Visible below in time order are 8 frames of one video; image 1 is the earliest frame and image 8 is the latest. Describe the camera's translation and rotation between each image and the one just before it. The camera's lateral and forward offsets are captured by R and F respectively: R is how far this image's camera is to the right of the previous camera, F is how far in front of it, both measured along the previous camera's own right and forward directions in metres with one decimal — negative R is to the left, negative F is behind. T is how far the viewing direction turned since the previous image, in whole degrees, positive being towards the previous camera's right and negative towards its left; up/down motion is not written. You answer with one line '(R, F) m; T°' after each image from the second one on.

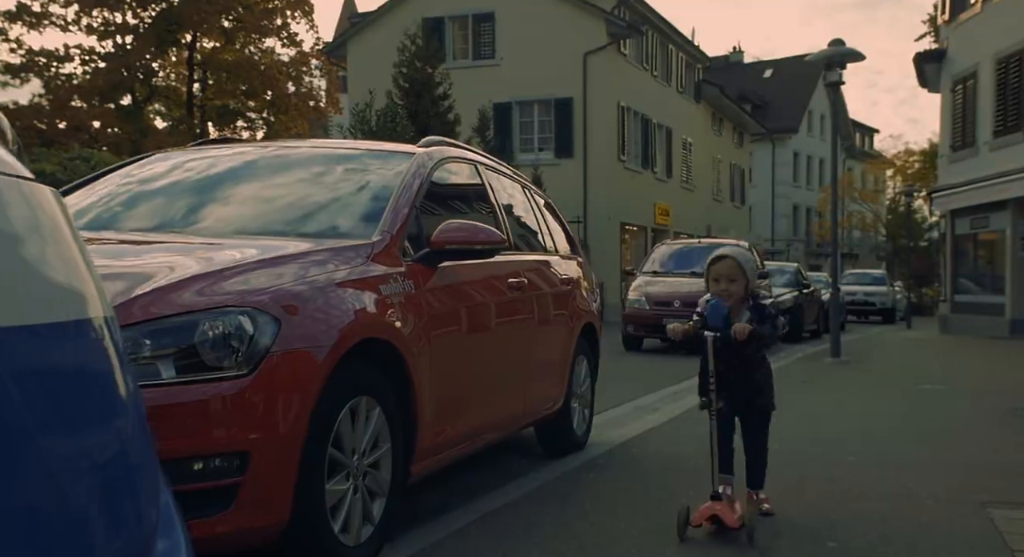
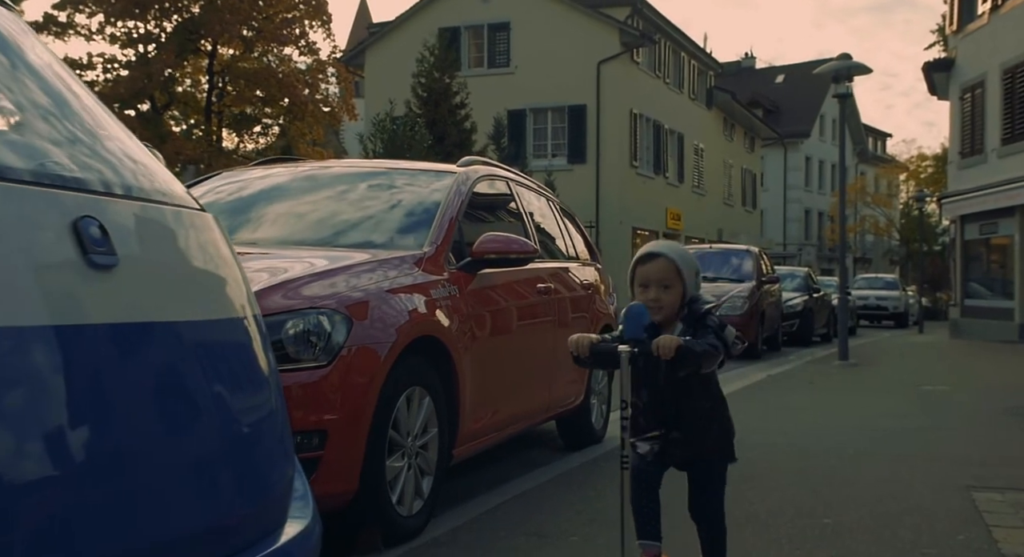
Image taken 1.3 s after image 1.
(-0.1, -0.4) m; -1°
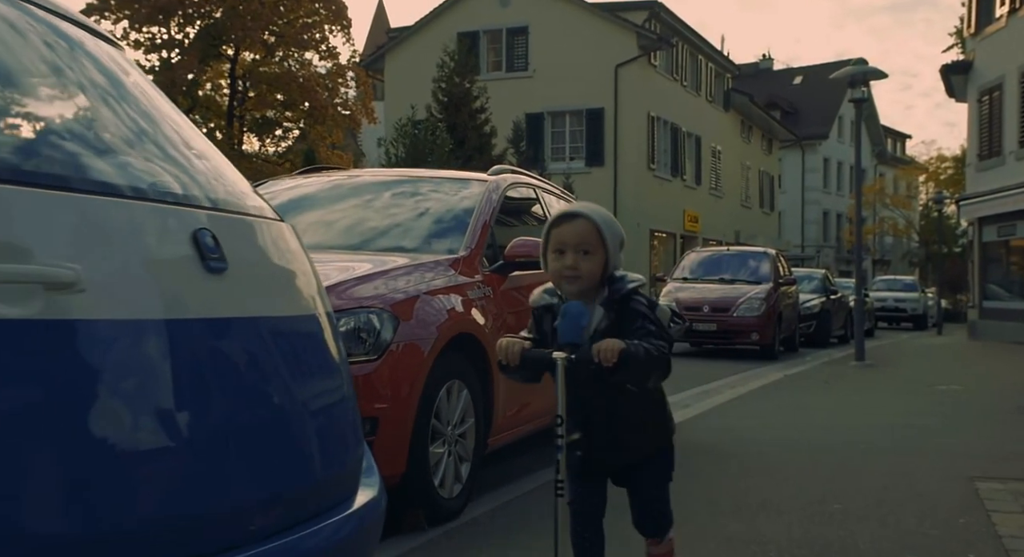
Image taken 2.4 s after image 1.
(-0.1, -0.3) m; -1°
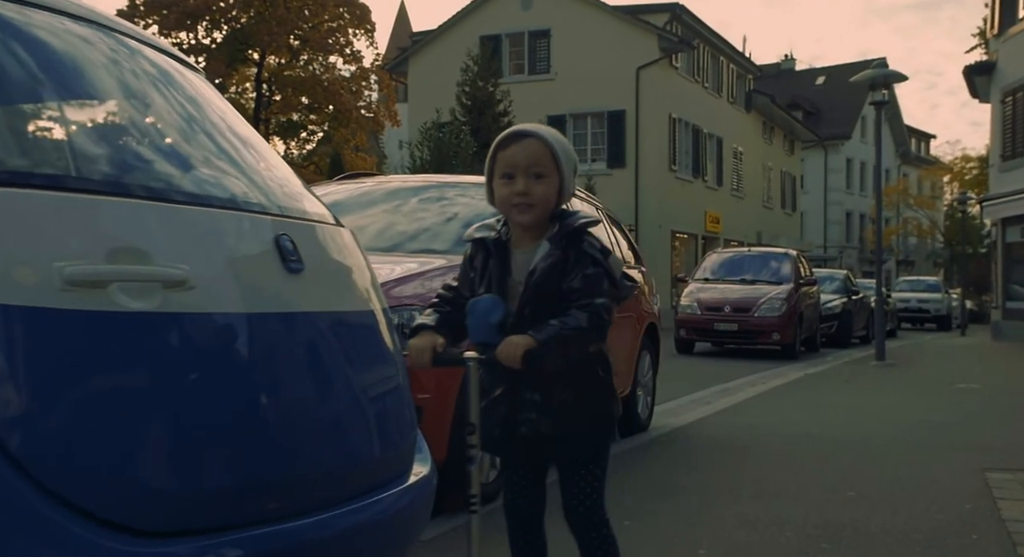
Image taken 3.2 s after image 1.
(0.0, -0.3) m; -1°
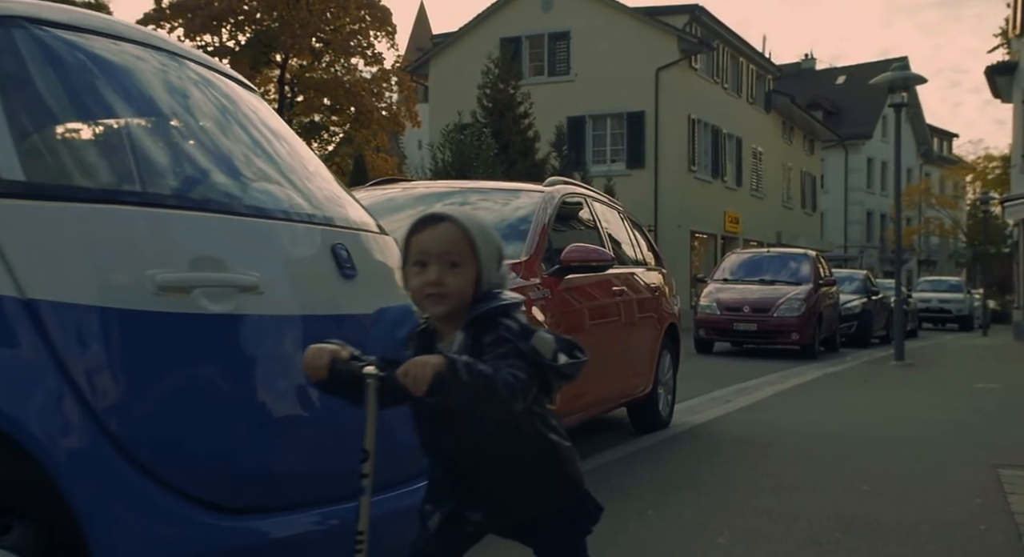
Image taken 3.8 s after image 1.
(0.0, -0.2) m; -1°
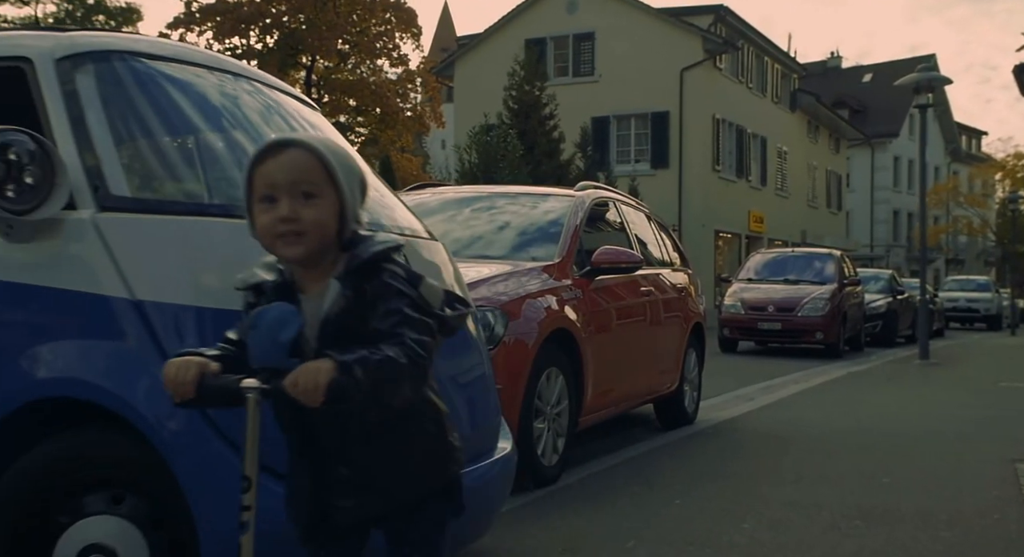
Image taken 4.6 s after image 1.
(0.0, -0.2) m; -1°
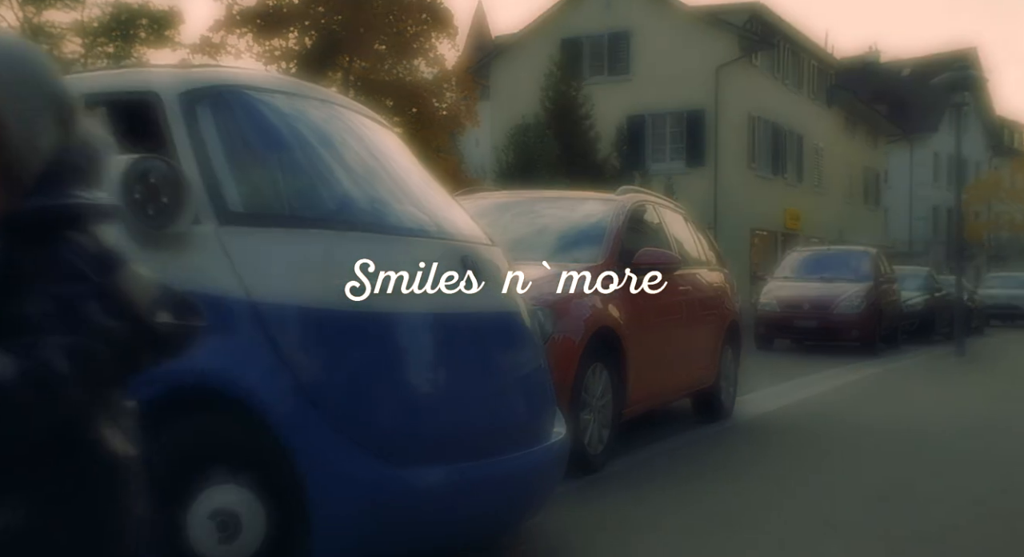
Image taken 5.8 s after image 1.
(-0.1, -0.3) m; -2°
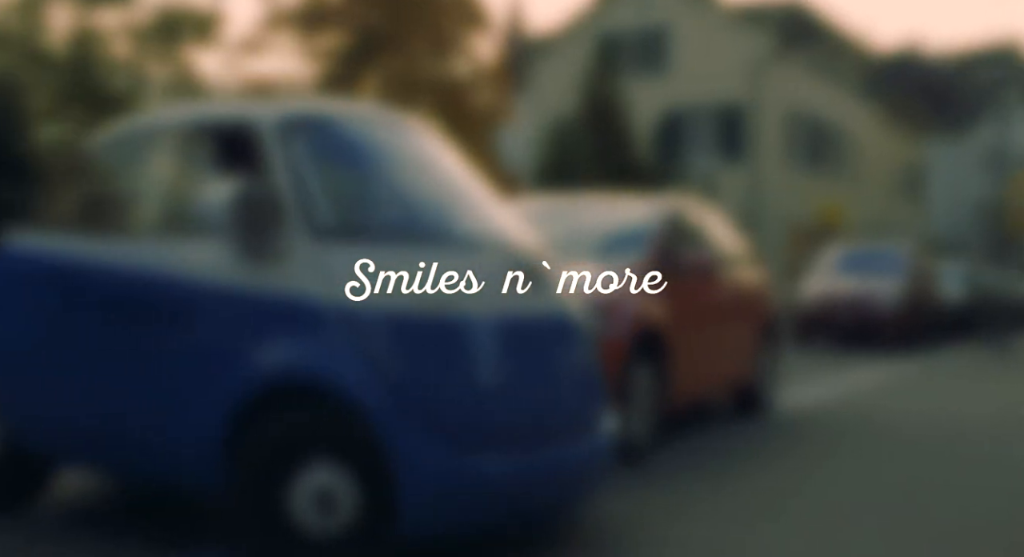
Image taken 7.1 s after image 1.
(0.0, -0.3) m; -2°
